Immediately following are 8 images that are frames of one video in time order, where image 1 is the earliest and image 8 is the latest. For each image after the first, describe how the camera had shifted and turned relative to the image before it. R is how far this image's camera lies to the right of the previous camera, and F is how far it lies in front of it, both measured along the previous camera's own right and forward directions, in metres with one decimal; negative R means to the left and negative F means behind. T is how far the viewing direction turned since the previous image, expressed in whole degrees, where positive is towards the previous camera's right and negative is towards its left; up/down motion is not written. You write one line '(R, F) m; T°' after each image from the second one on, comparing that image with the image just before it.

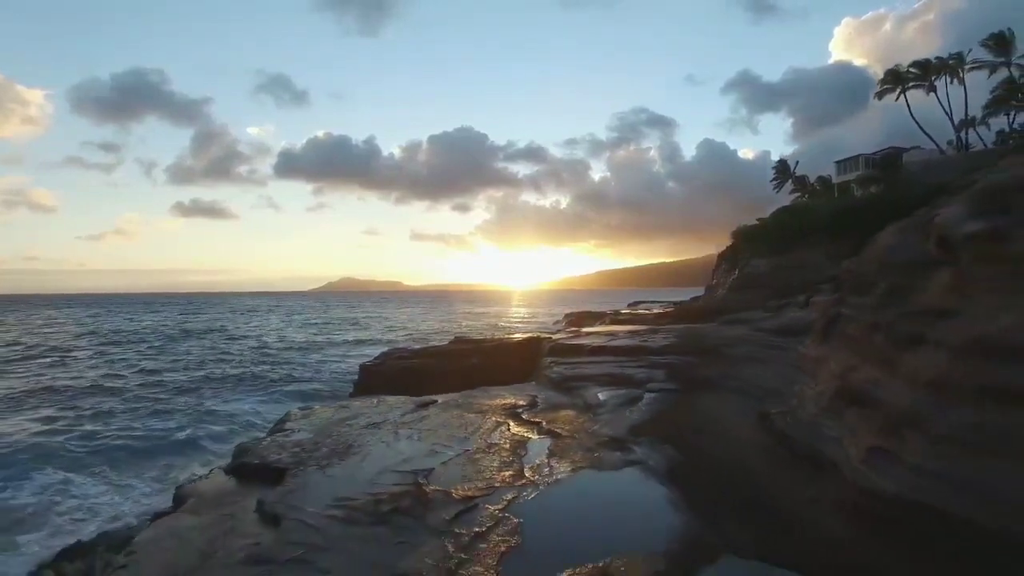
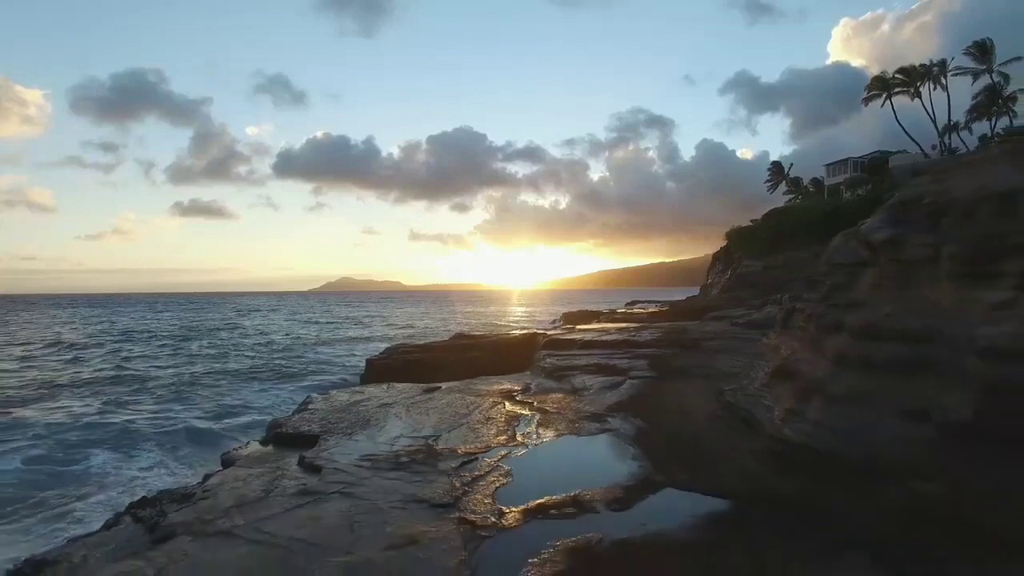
(+0.1, -2.1) m; 0°
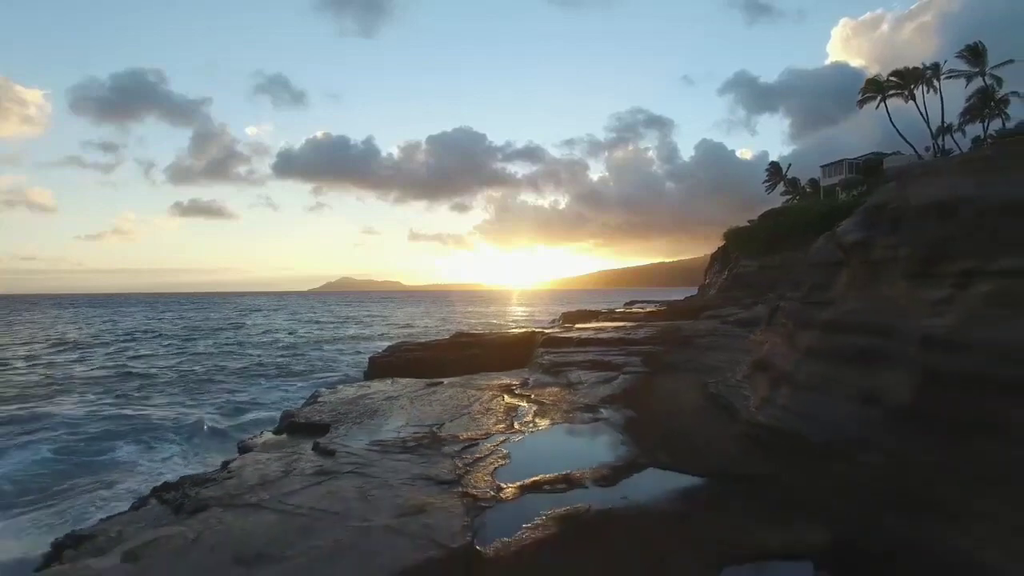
(0.0, -0.9) m; 0°
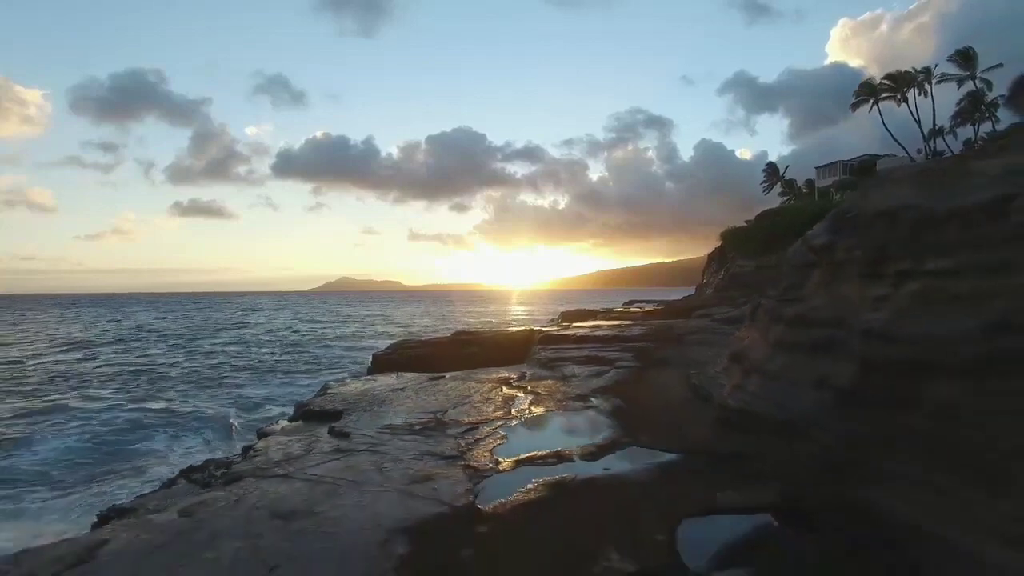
(+0.1, -1.2) m; 0°
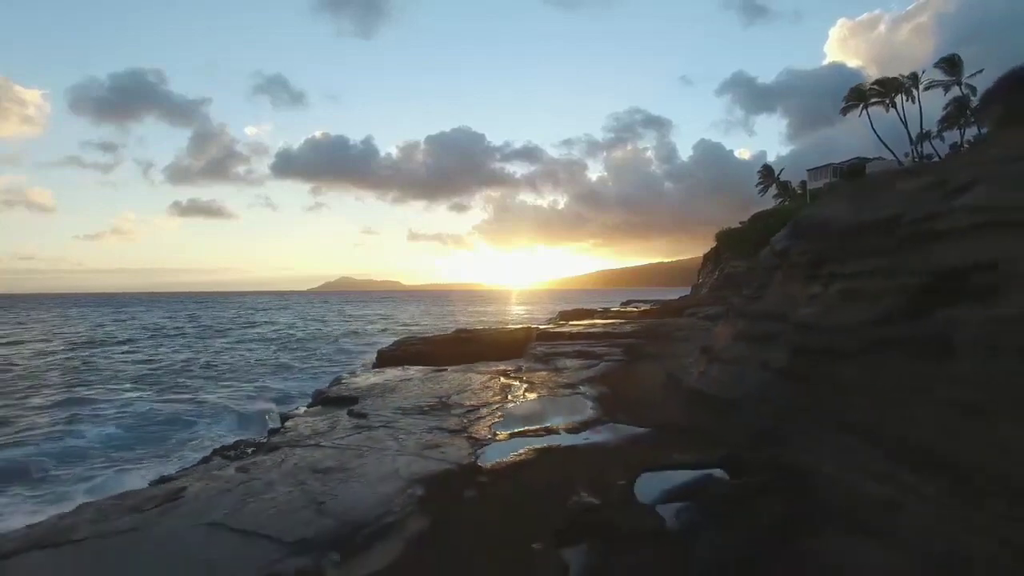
(+0.1, -1.9) m; 0°
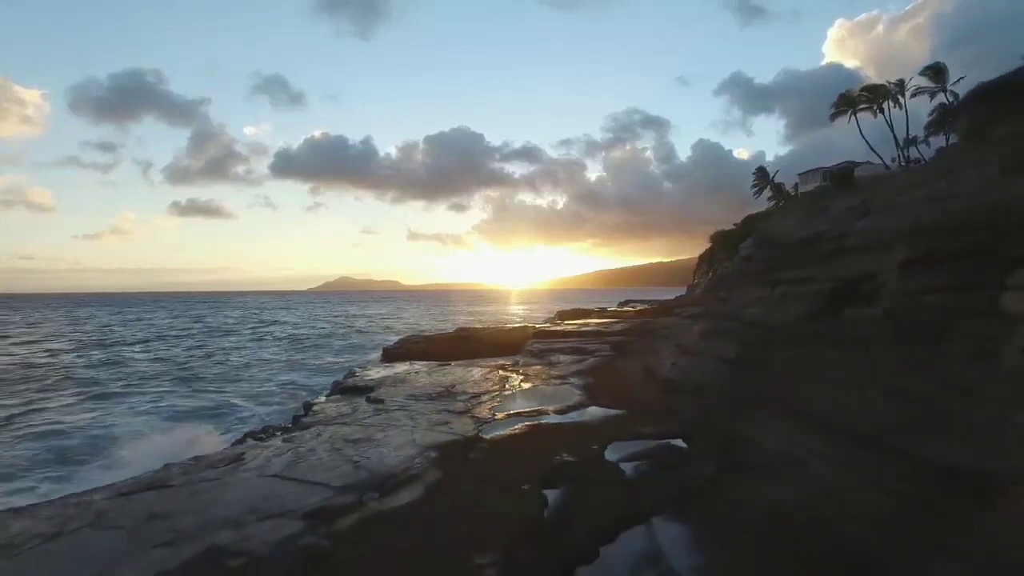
(+0.1, -2.2) m; 0°
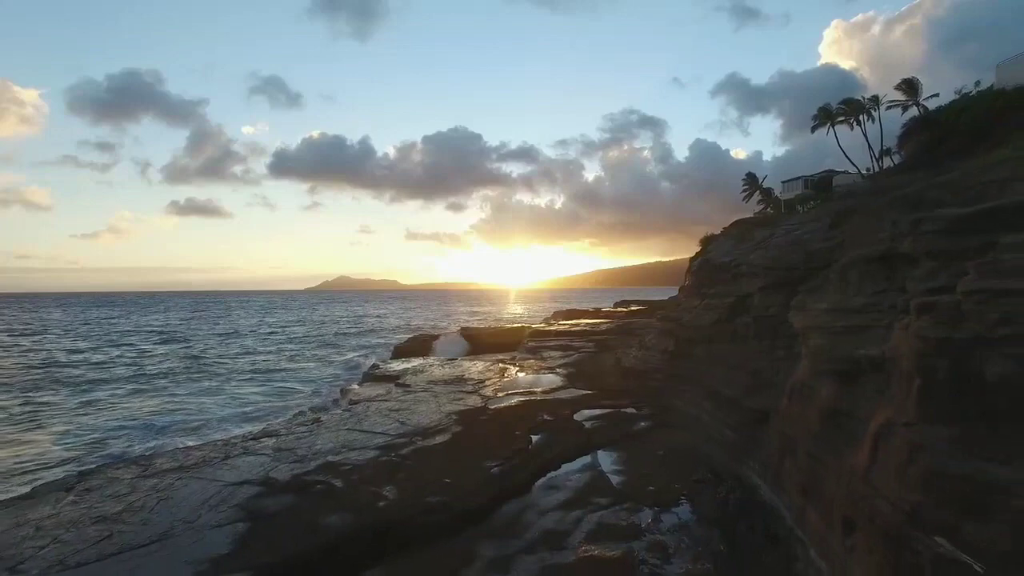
(0.0, -4.6) m; 0°
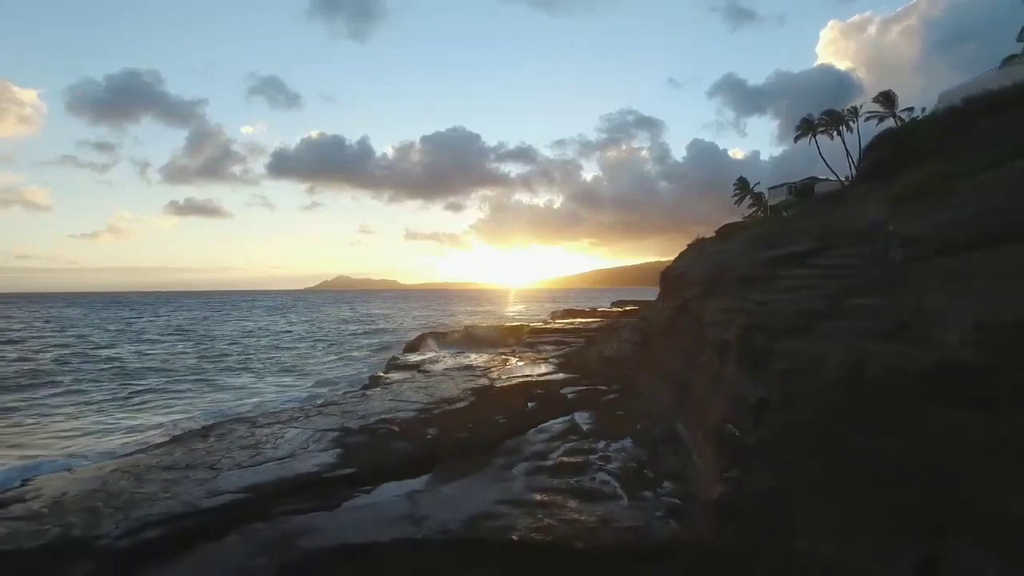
(-0.1, -4.7) m; 0°
